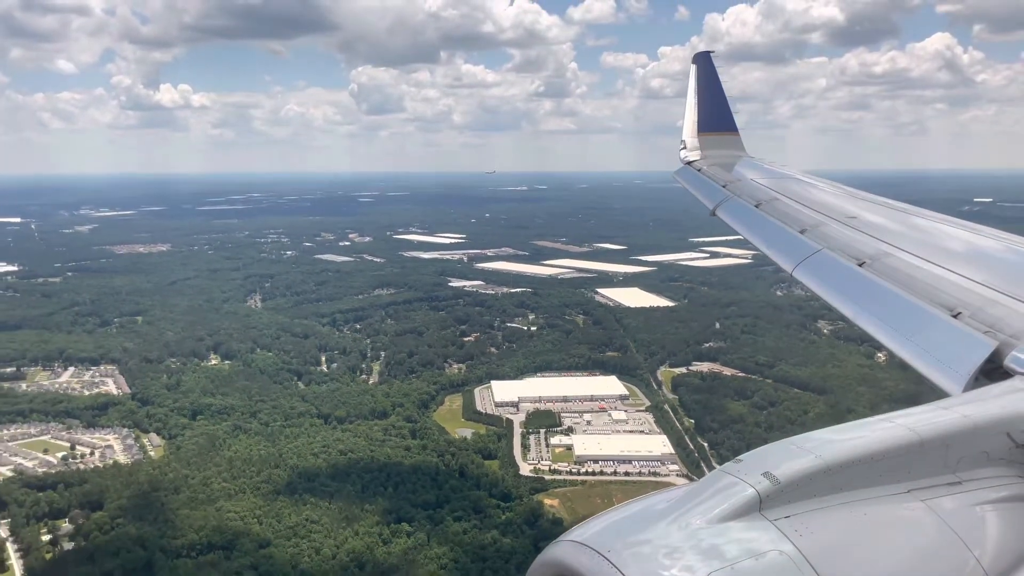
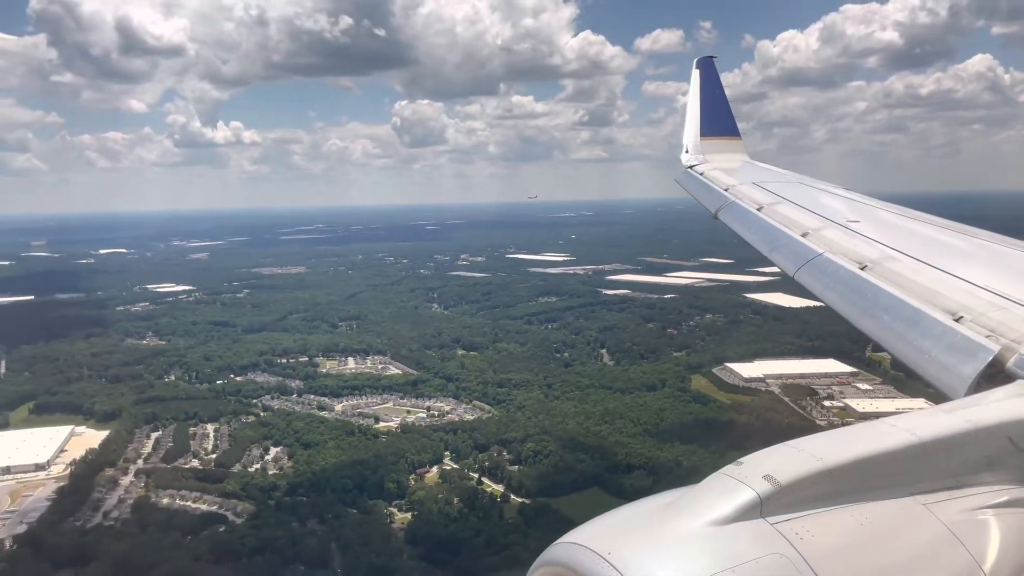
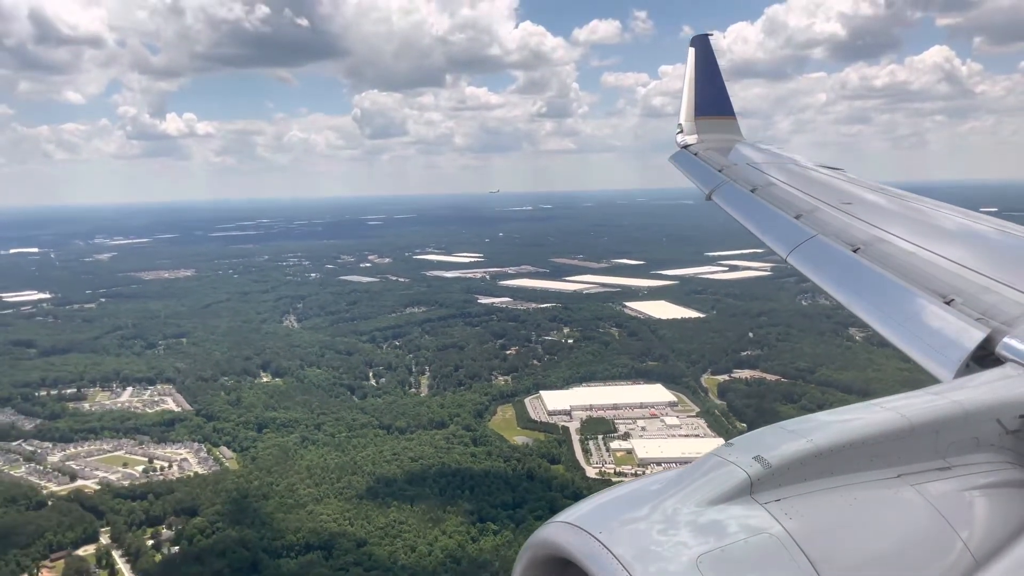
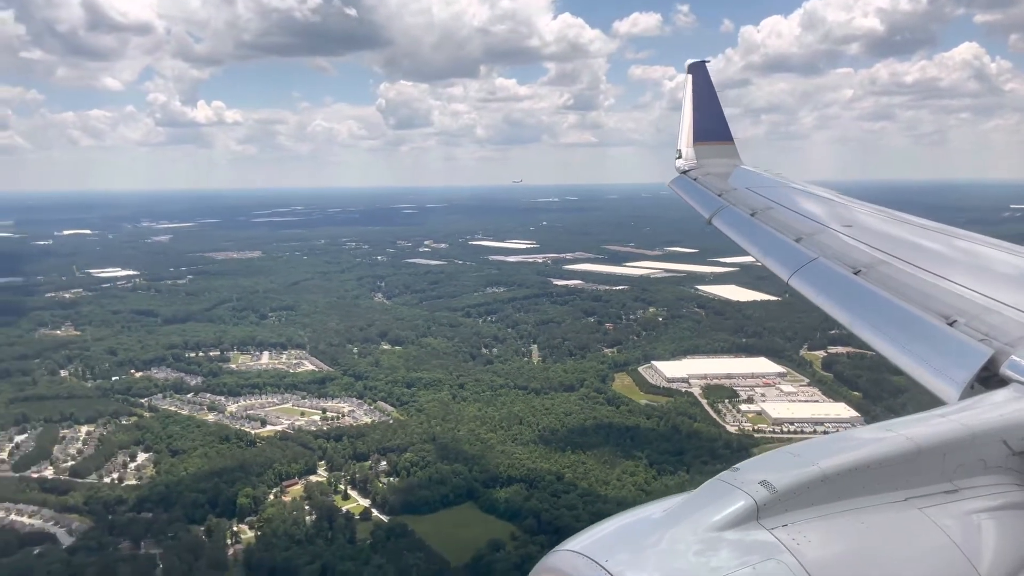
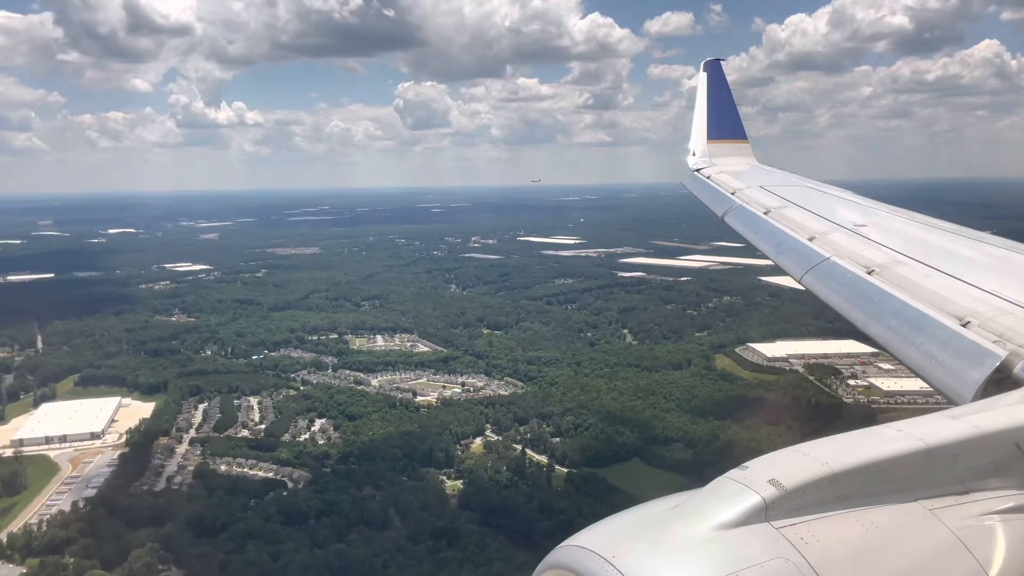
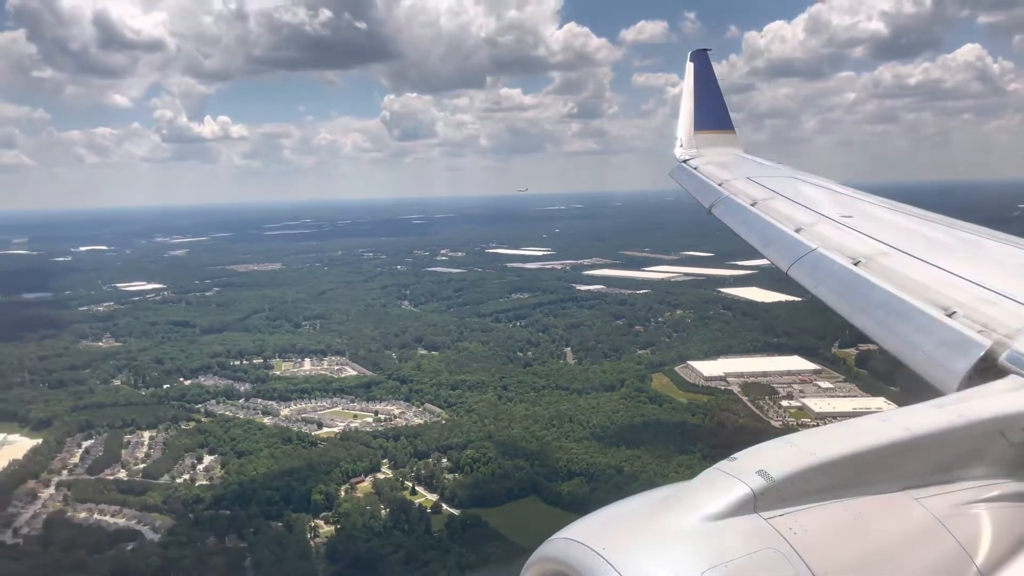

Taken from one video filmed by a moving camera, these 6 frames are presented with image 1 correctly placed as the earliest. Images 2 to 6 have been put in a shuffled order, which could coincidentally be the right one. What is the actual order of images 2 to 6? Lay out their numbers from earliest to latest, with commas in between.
3, 4, 6, 2, 5
